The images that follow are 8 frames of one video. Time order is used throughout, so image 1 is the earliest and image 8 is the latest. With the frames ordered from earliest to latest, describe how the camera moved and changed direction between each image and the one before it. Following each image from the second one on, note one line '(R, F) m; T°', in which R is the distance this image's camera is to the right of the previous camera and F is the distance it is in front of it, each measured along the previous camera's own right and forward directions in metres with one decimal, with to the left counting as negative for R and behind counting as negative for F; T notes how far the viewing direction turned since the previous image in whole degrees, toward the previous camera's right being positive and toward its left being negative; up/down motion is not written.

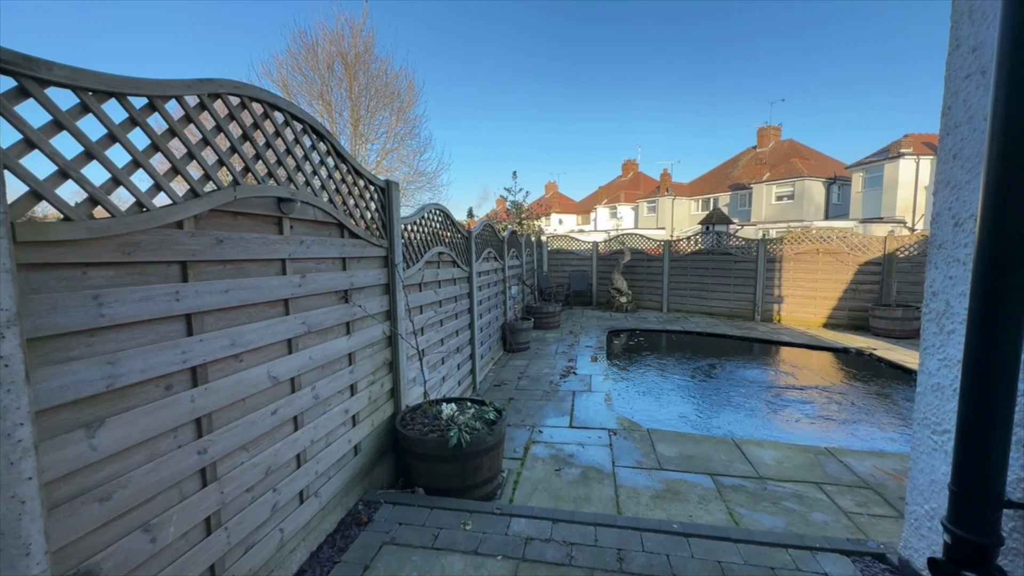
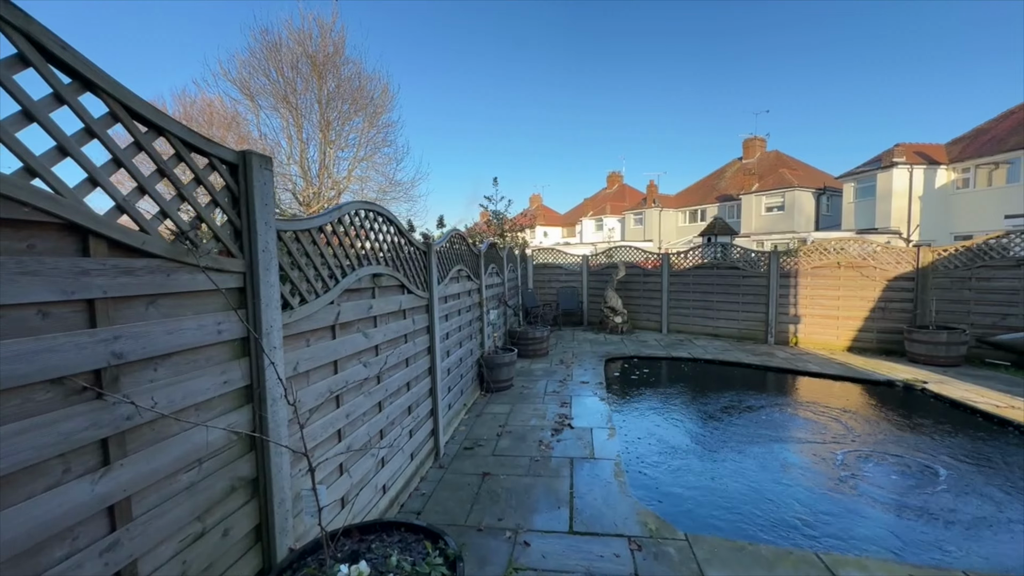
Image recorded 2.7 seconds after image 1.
(+0.1, +1.2) m; +2°
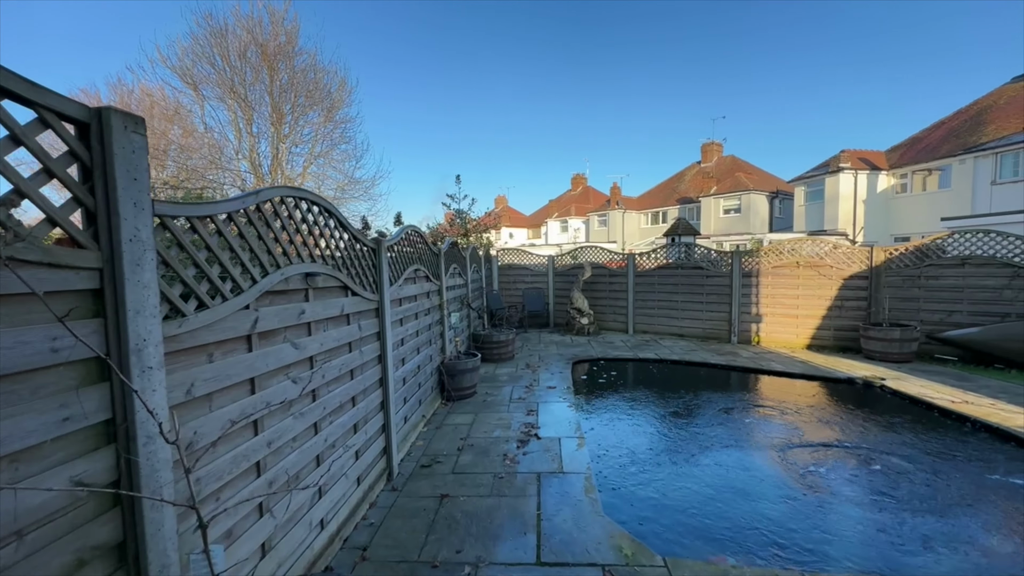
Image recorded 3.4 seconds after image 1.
(0.0, +0.3) m; +5°
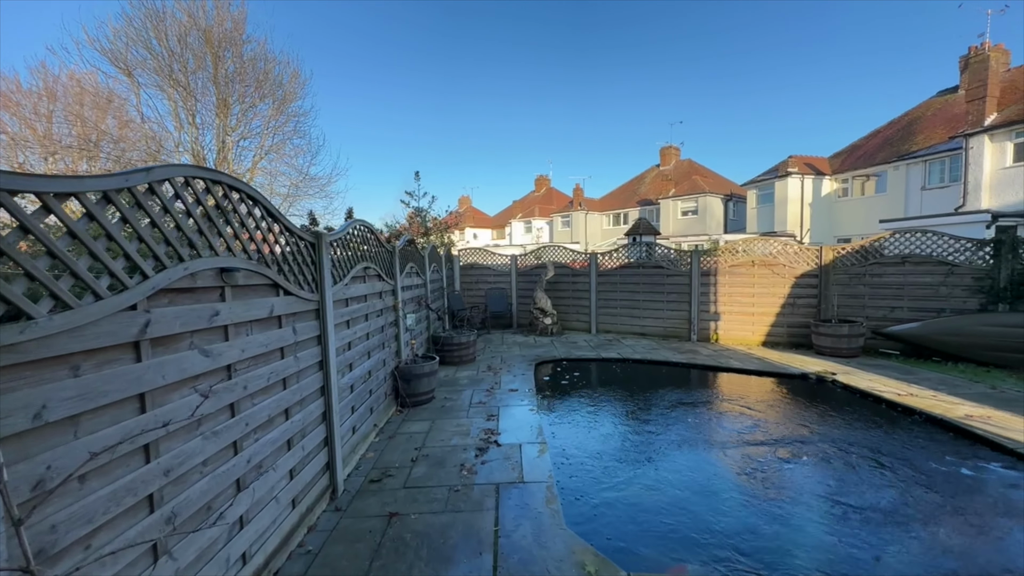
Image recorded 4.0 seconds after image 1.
(+0.1, +0.2) m; +5°
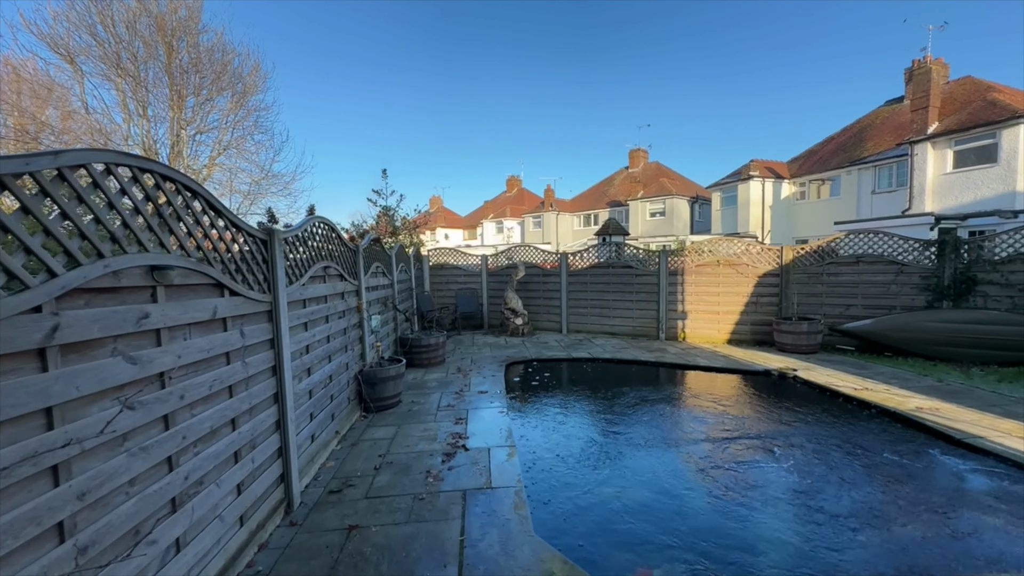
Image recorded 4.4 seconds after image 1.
(0.0, +0.1) m; +4°
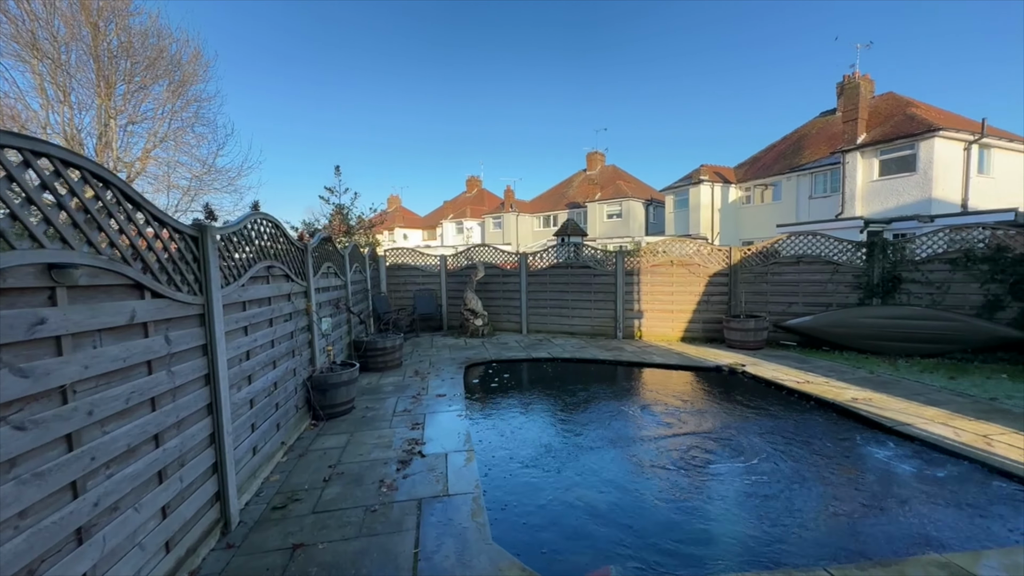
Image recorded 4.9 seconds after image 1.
(0.0, +0.1) m; +5°
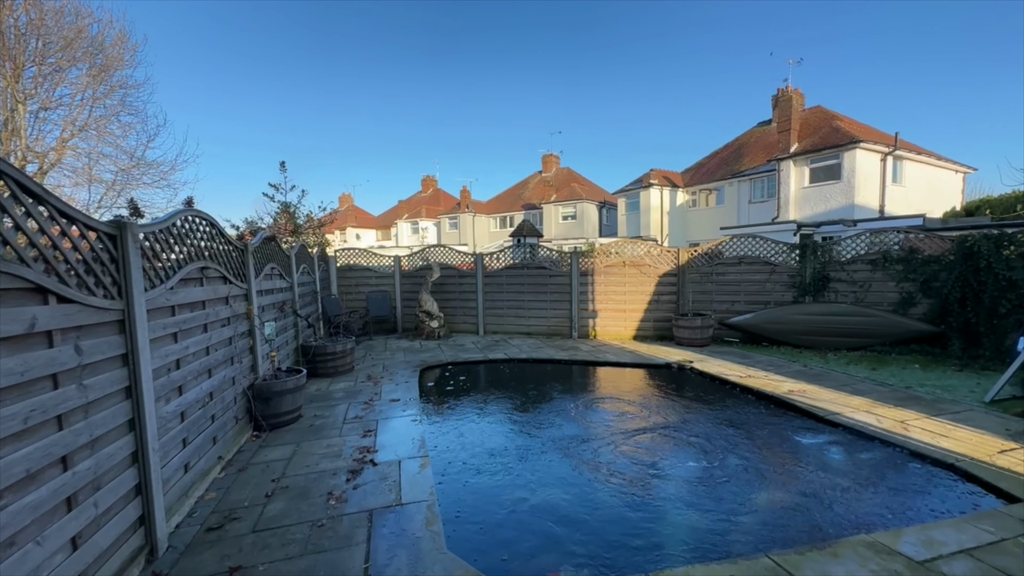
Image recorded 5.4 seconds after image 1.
(0.0, 0.0) m; +6°
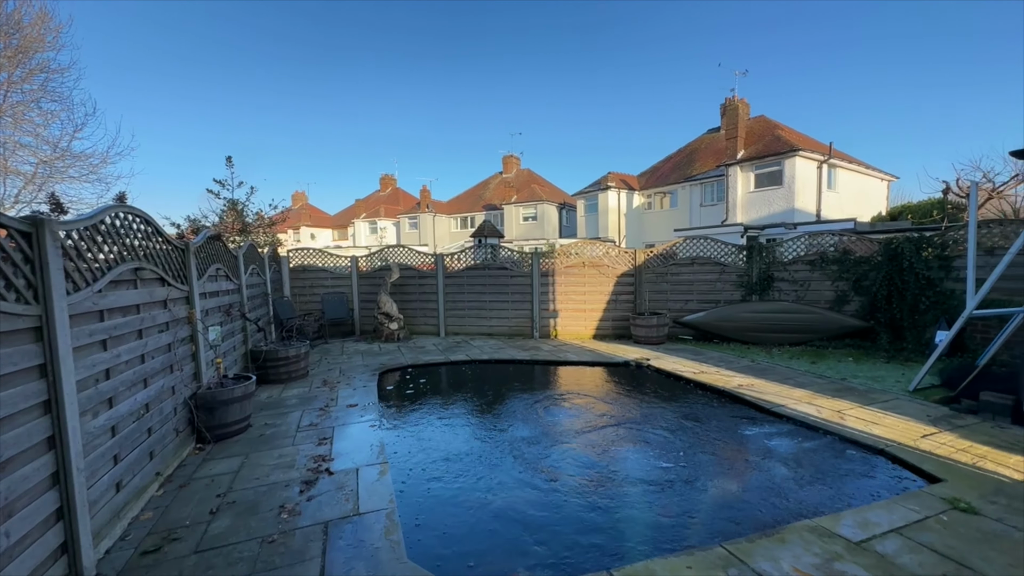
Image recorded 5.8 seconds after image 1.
(0.0, 0.0) m; +5°
